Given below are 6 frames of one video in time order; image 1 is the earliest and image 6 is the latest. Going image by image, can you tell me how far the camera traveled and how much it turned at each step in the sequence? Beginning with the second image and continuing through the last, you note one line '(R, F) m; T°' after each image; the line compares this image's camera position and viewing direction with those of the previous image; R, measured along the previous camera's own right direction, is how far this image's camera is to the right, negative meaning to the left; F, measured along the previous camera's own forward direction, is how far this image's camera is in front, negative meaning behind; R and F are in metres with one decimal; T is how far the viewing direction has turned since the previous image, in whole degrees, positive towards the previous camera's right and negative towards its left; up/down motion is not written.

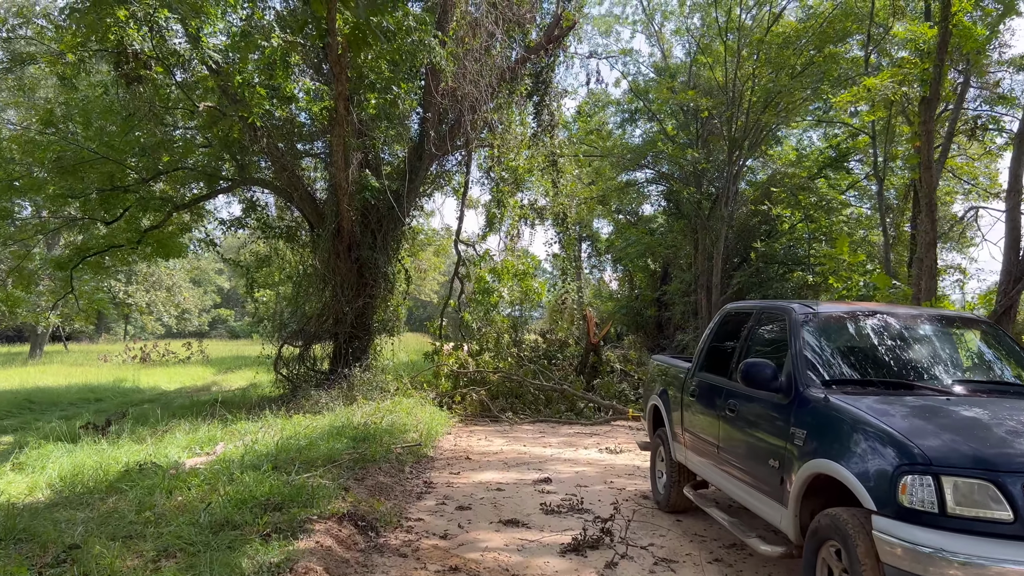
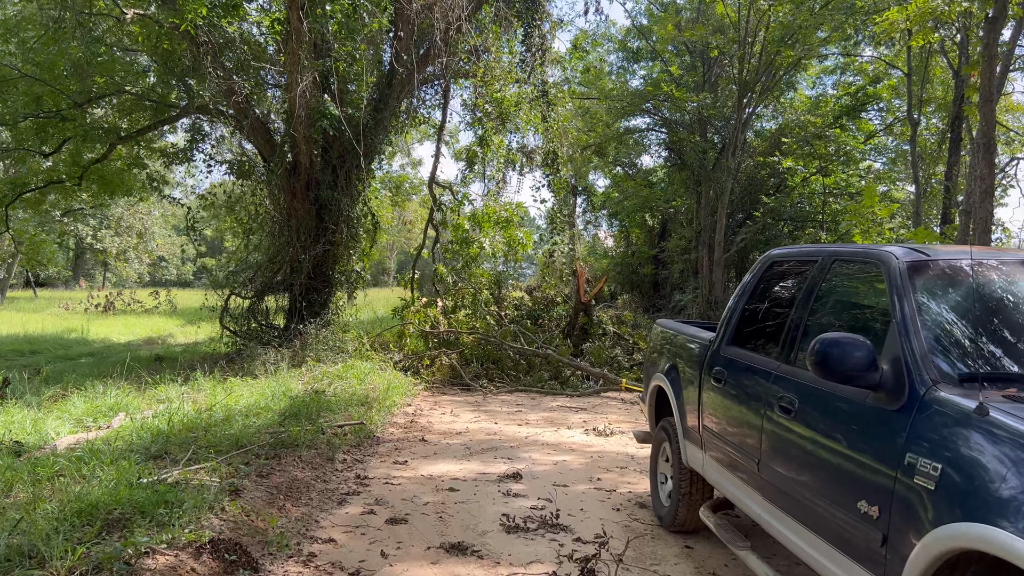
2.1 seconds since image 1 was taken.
(+0.2, +1.4) m; 0°
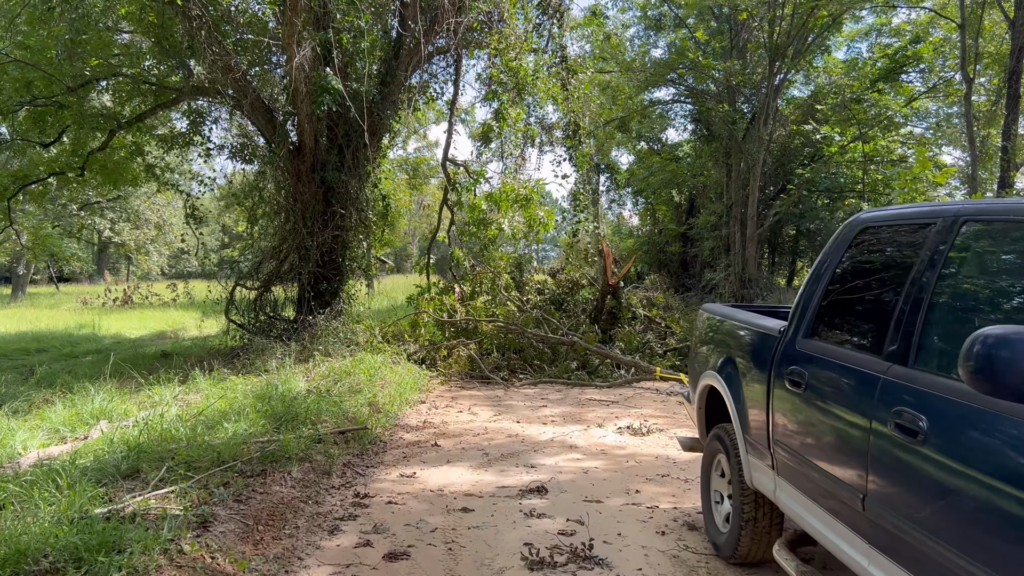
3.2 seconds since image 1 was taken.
(0.0, +0.7) m; -2°
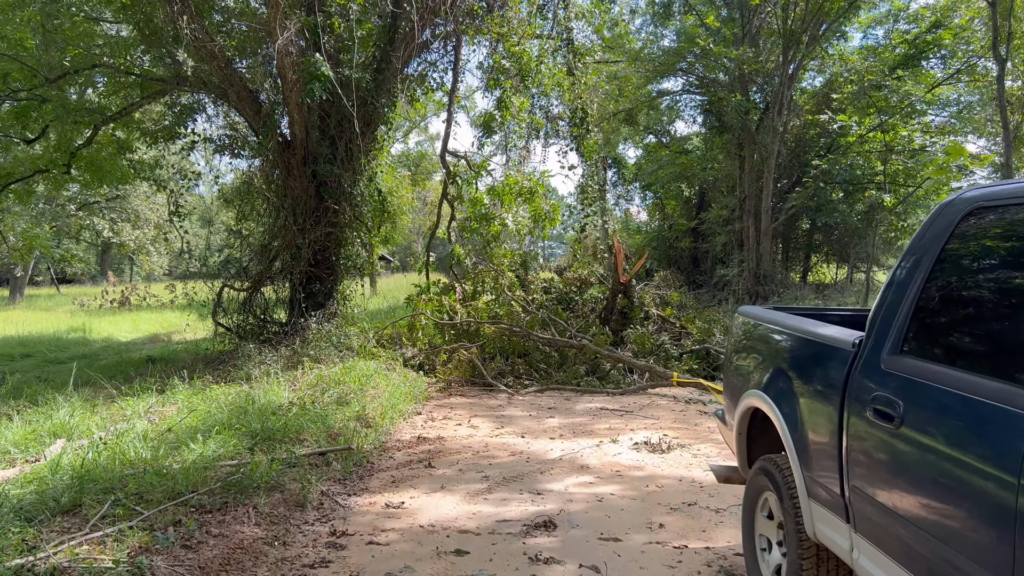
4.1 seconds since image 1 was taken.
(0.0, +0.6) m; 0°
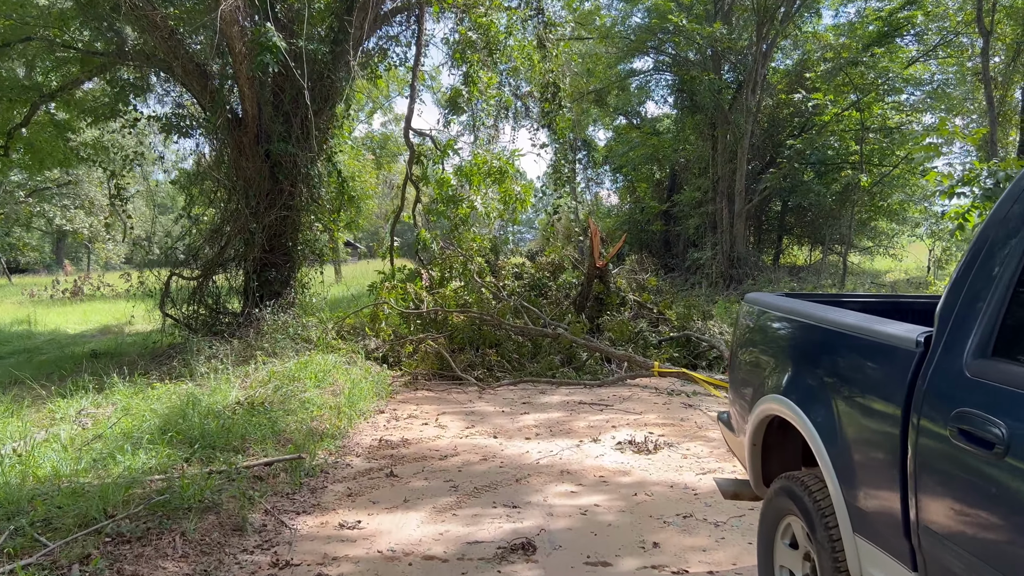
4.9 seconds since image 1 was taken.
(0.0, +0.5) m; +2°
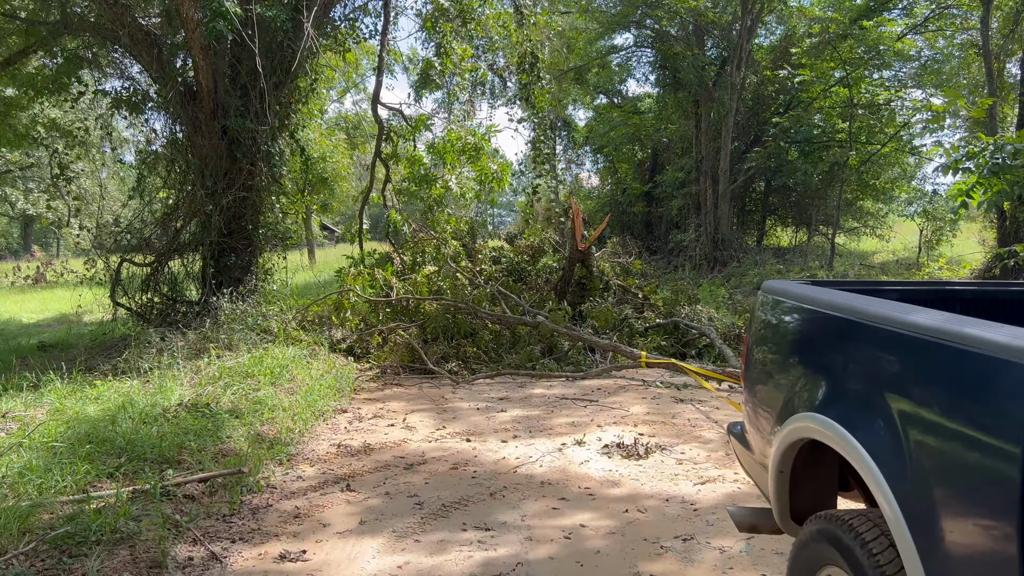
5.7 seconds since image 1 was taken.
(0.0, +0.5) m; +1°
